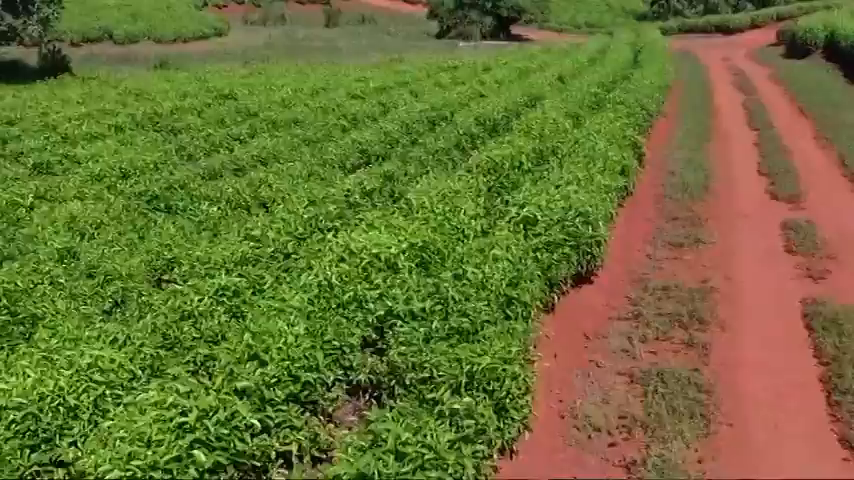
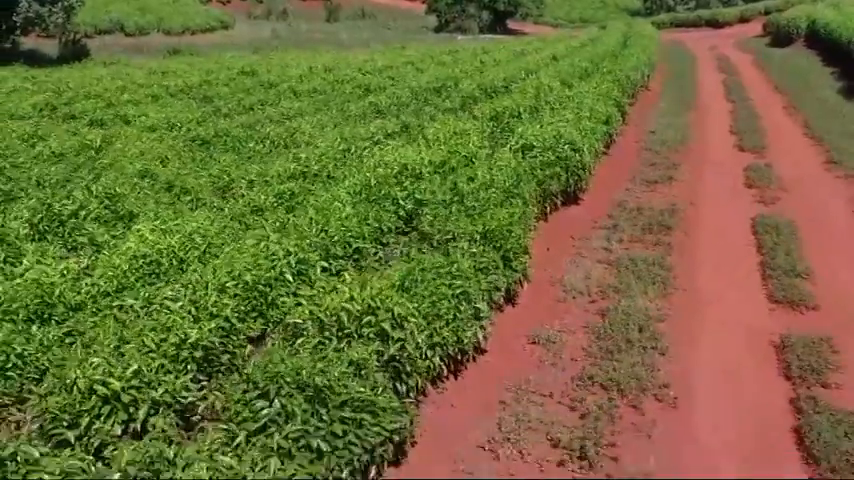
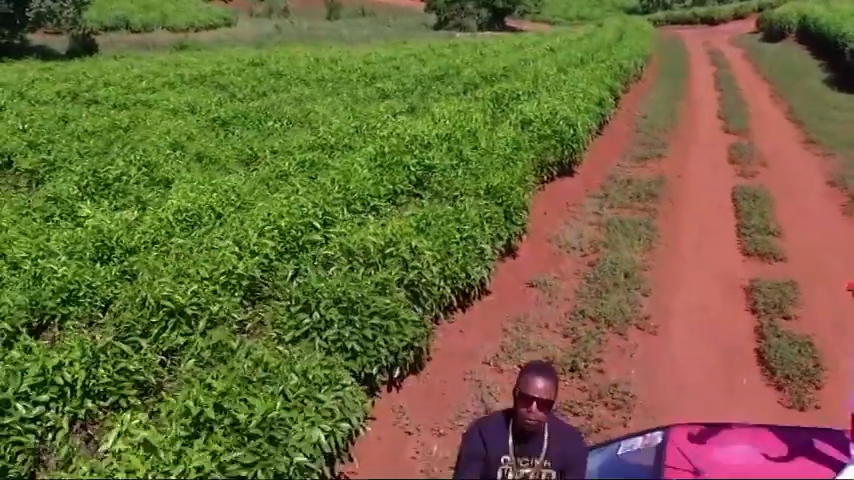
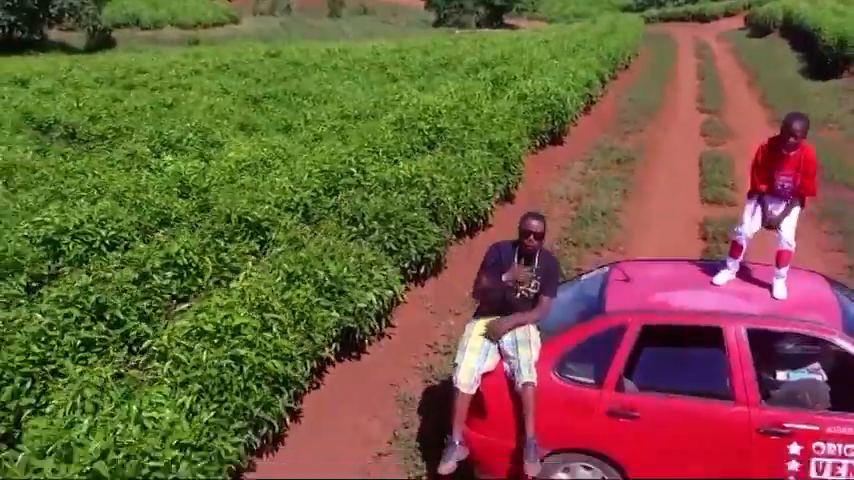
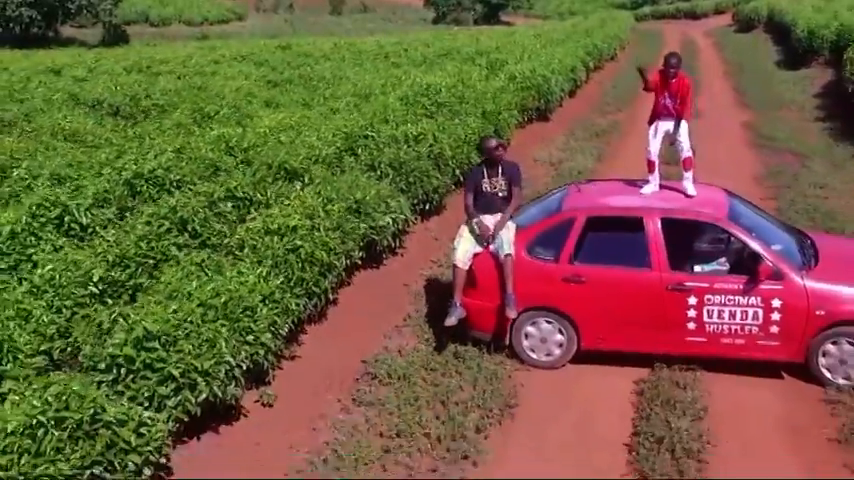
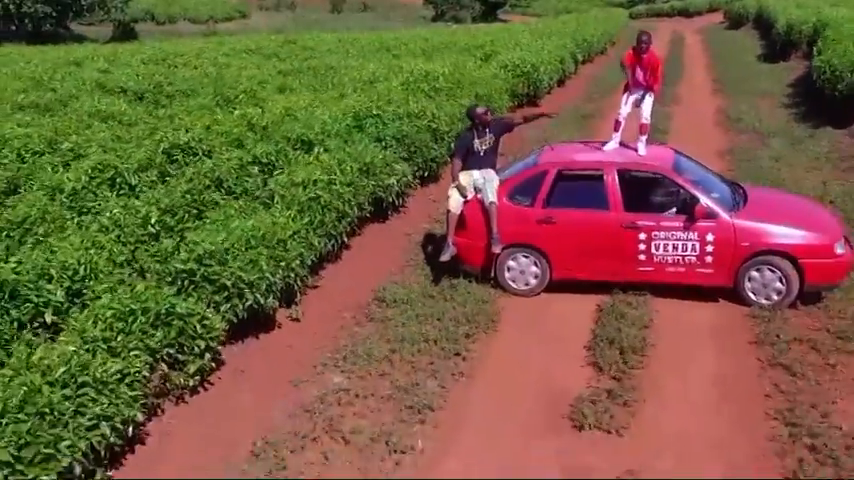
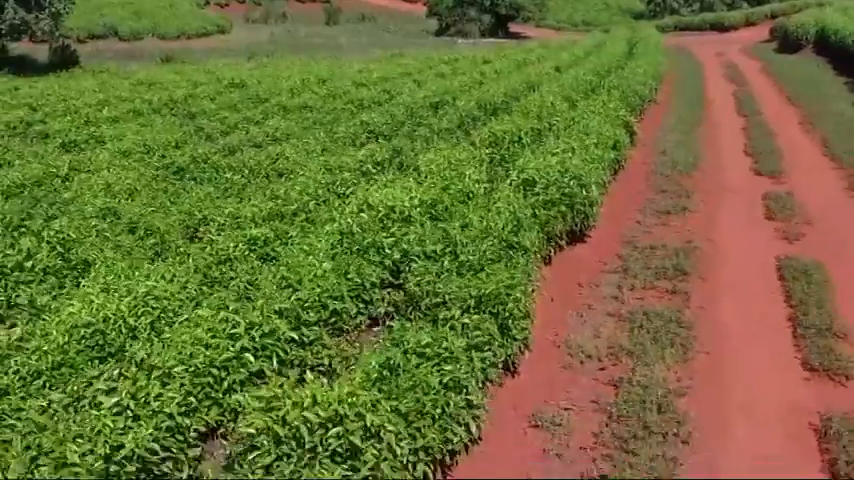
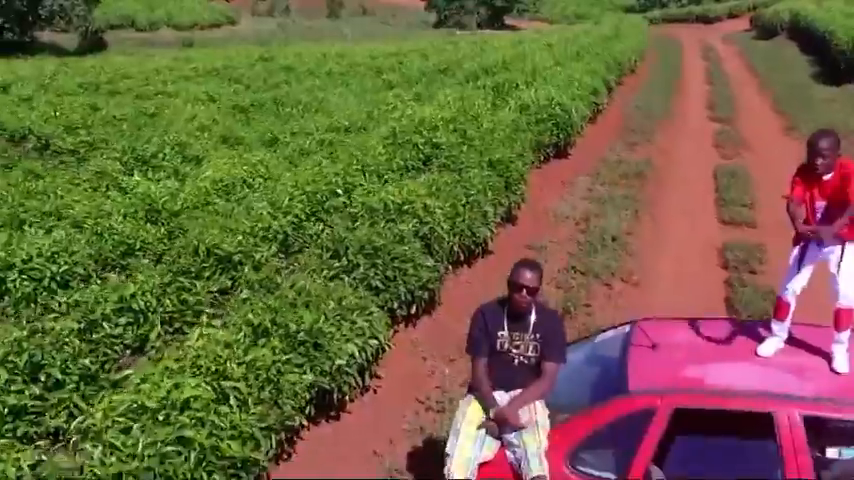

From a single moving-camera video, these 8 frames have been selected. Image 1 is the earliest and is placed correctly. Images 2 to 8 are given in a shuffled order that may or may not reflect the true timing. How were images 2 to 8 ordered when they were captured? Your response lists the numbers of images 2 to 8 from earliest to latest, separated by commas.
7, 2, 3, 8, 4, 5, 6
